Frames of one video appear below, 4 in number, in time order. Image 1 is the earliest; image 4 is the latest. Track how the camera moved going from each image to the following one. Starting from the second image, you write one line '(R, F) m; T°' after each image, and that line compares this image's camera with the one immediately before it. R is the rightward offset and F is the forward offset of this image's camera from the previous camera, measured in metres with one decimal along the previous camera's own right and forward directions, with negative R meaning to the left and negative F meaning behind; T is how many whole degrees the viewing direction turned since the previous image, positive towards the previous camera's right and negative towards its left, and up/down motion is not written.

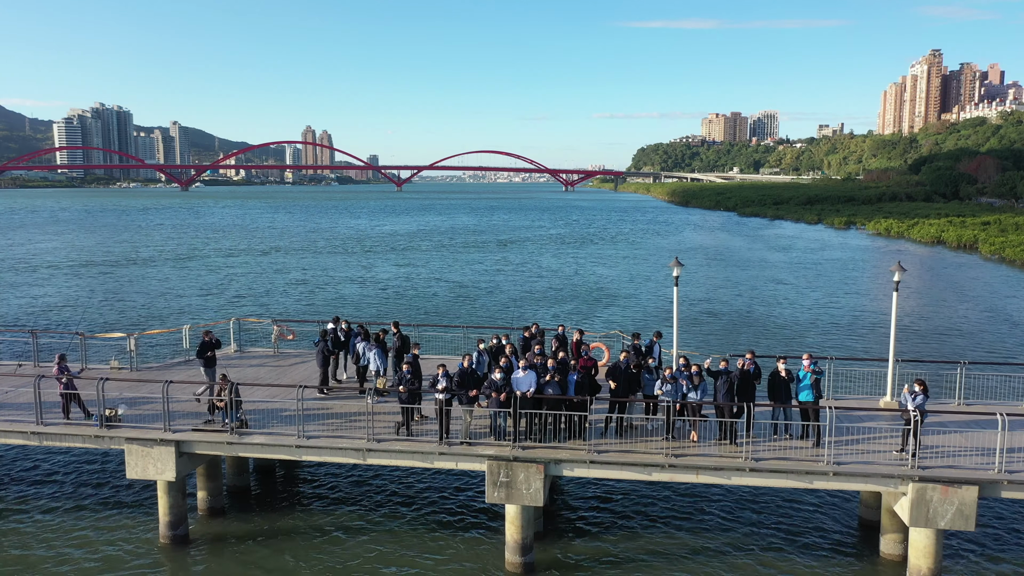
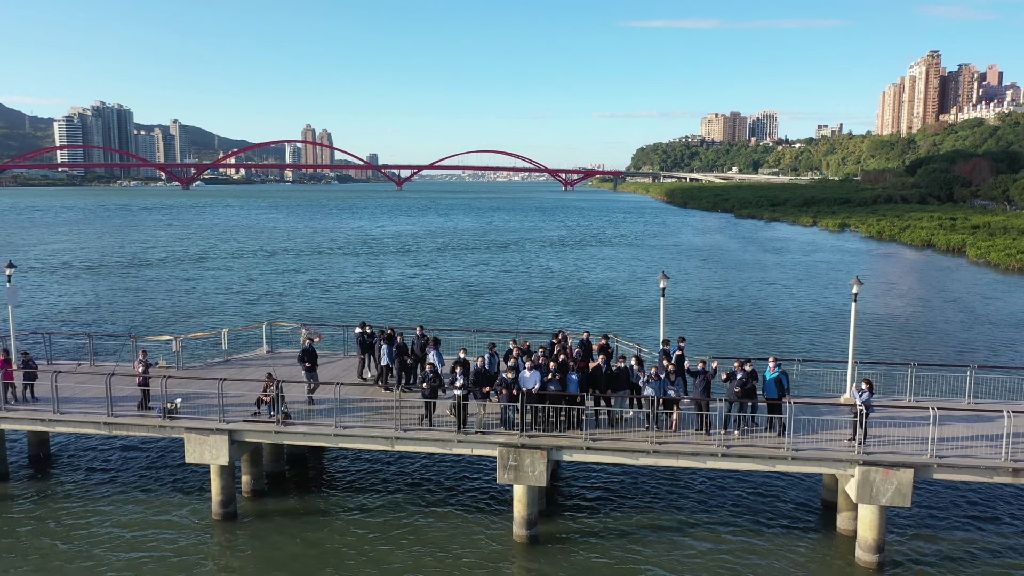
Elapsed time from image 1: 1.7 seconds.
(-0.1, -1.2) m; 0°
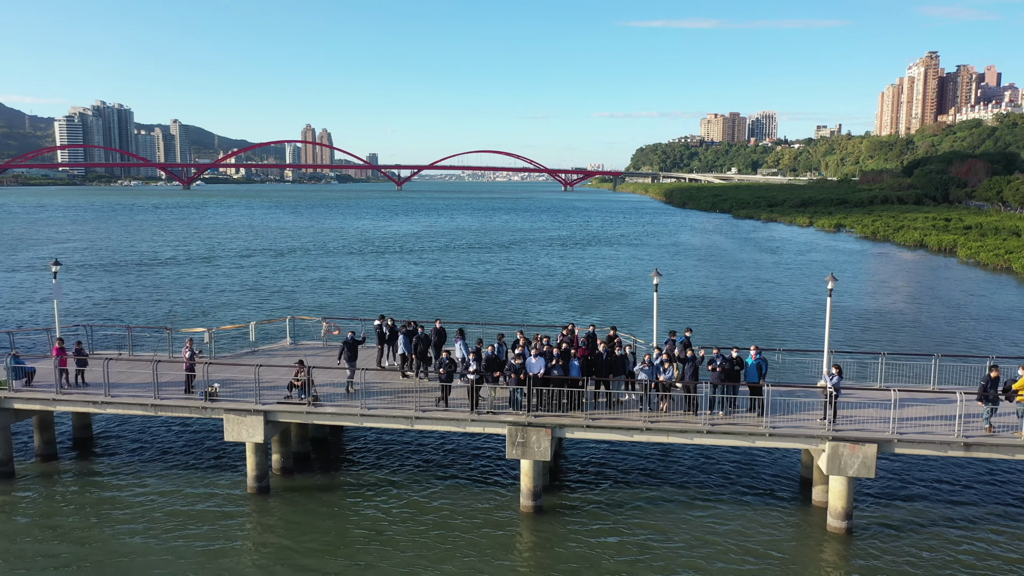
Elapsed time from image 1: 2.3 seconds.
(-0.1, -1.0) m; 0°
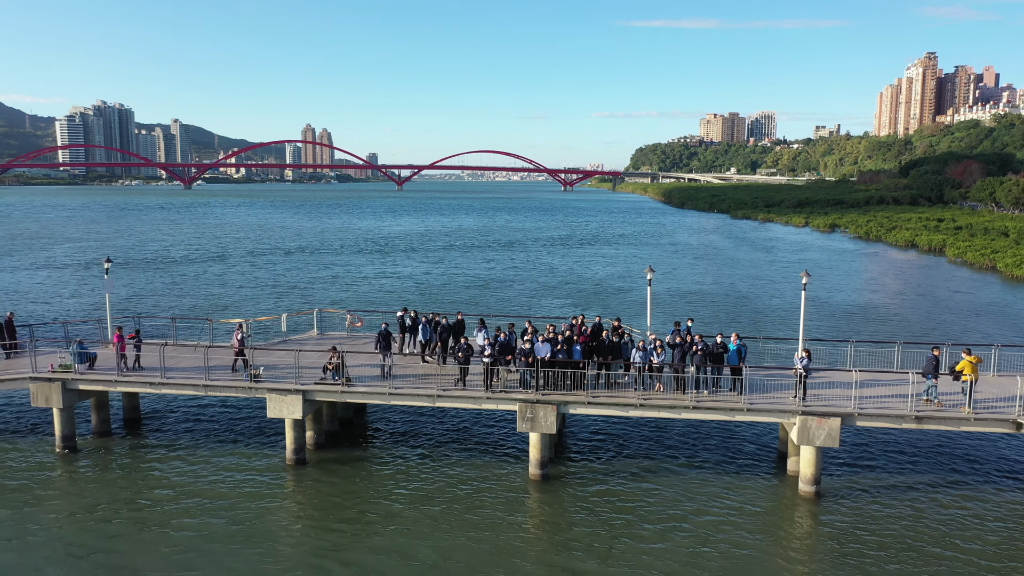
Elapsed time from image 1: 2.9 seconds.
(-0.2, -1.3) m; 0°
